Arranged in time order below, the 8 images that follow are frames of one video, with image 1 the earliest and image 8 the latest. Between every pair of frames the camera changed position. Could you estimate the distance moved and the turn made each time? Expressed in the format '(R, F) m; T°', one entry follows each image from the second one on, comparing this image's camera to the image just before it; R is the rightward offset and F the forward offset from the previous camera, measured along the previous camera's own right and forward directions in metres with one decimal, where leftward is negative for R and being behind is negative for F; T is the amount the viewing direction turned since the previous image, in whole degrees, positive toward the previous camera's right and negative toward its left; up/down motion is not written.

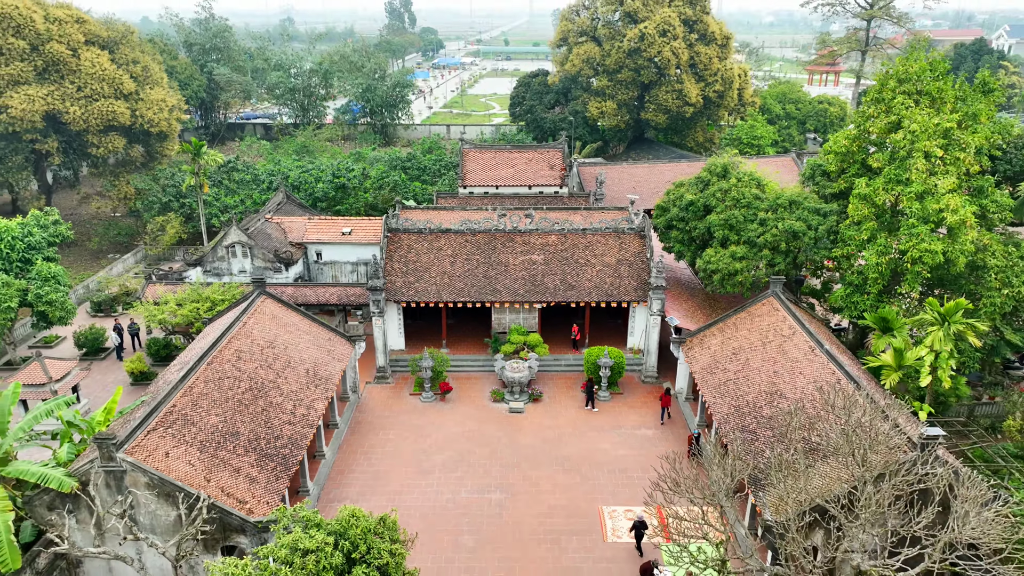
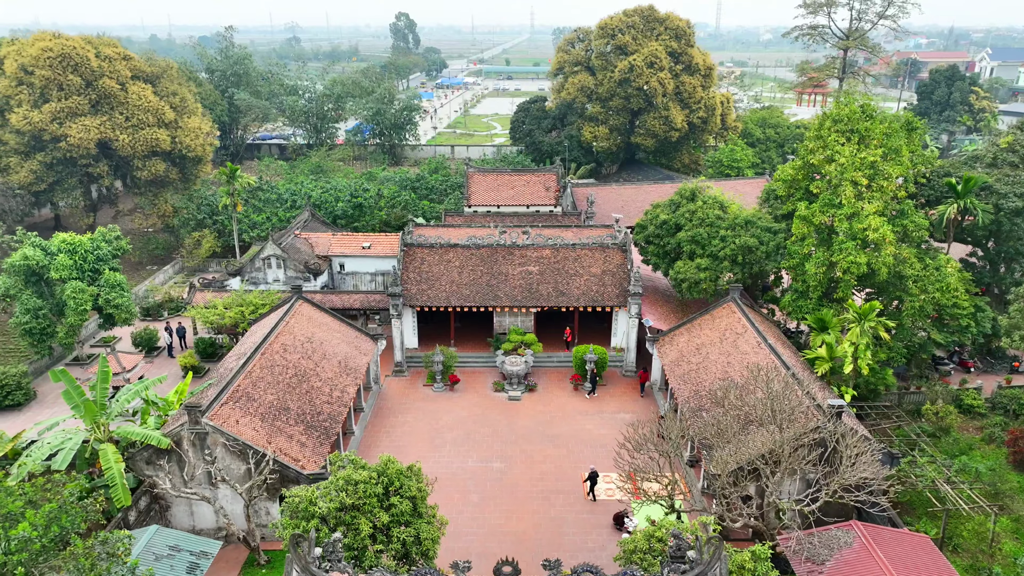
(+0.1, -2.9) m; 0°
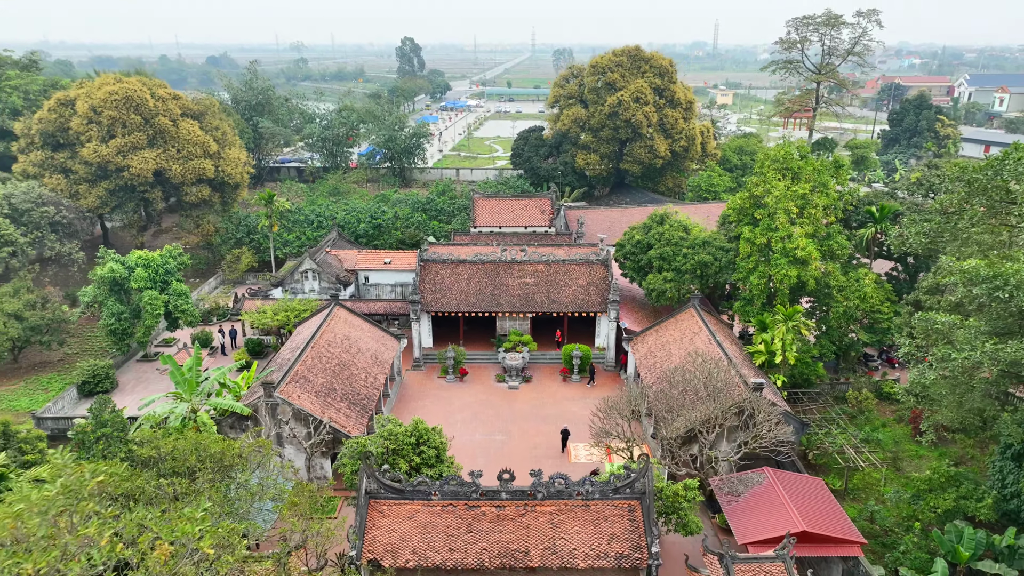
(+0.1, -4.1) m; 0°
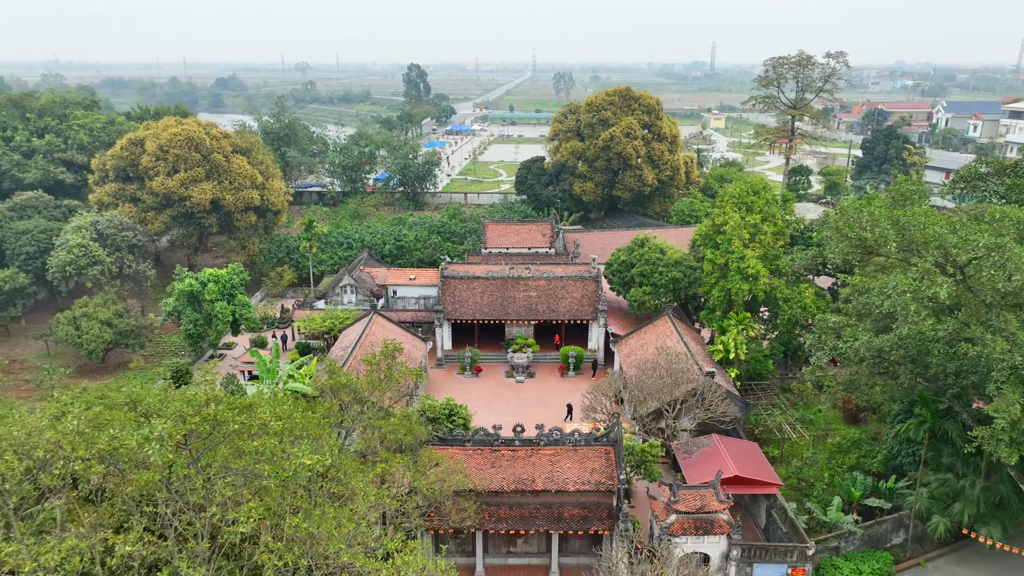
(-0.2, -5.0) m; 0°
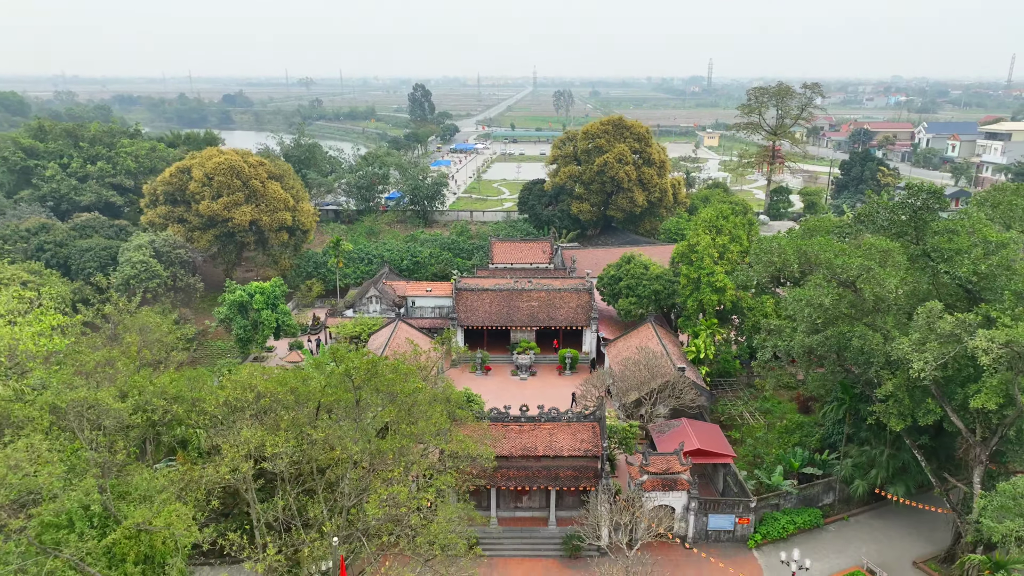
(-0.2, -4.6) m; 0°
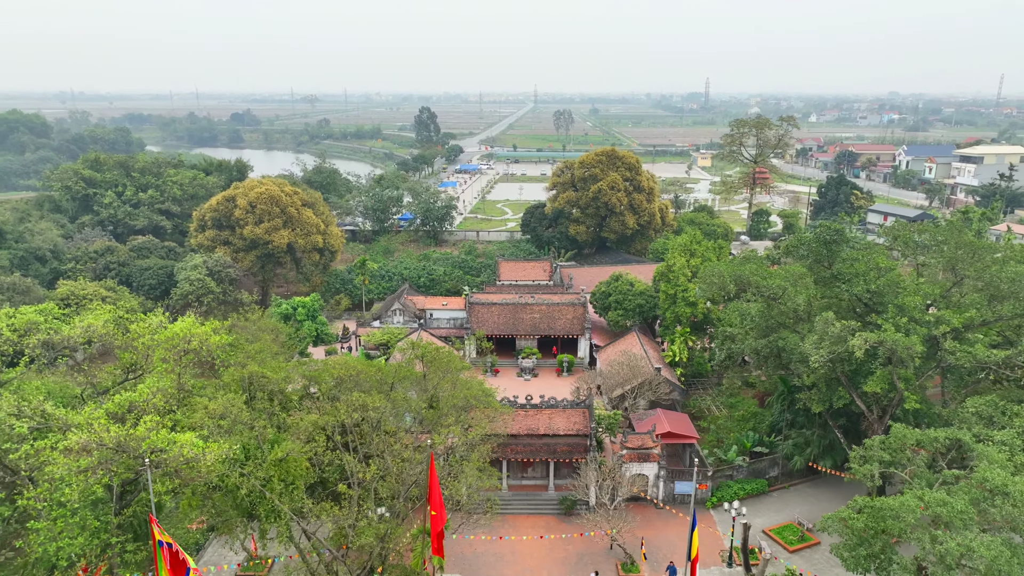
(-0.2, -5.7) m; 0°
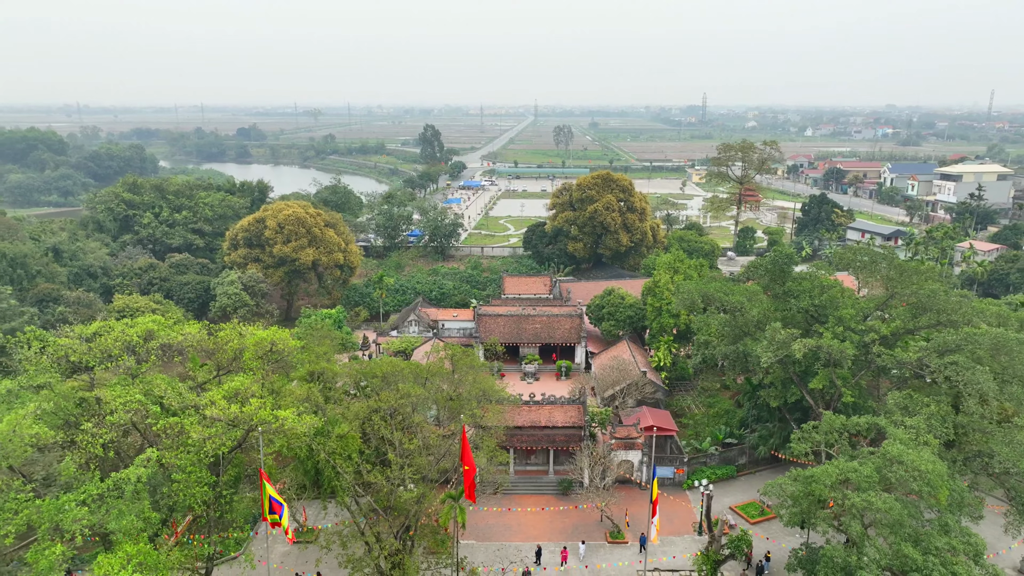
(-0.2, -4.8) m; 0°
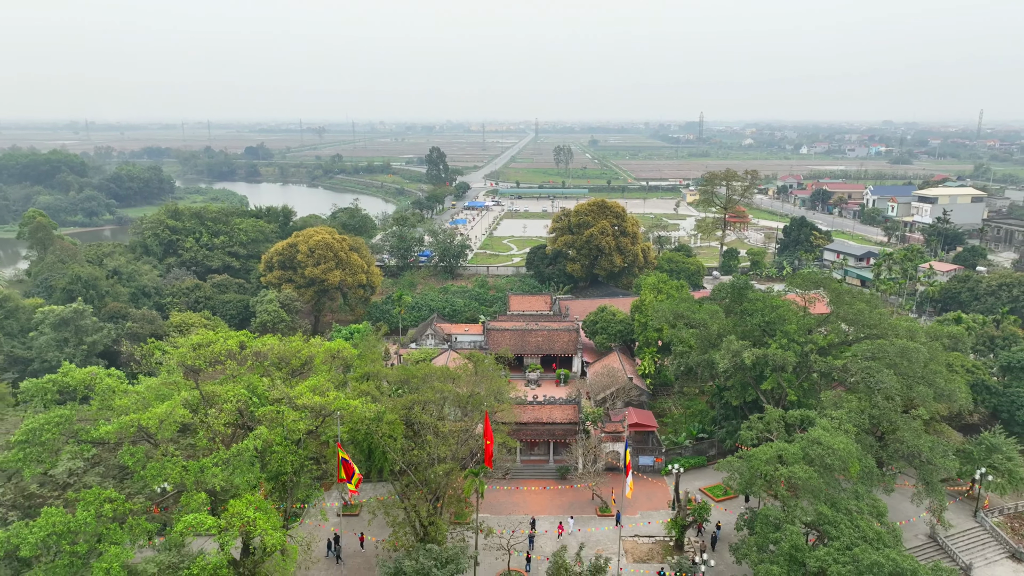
(-0.3, -6.3) m; 0°
